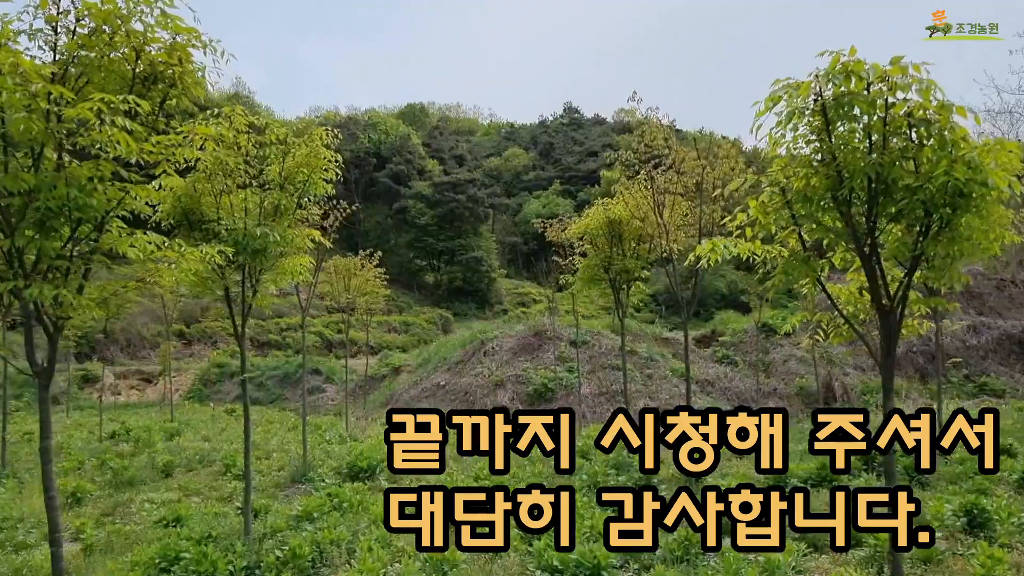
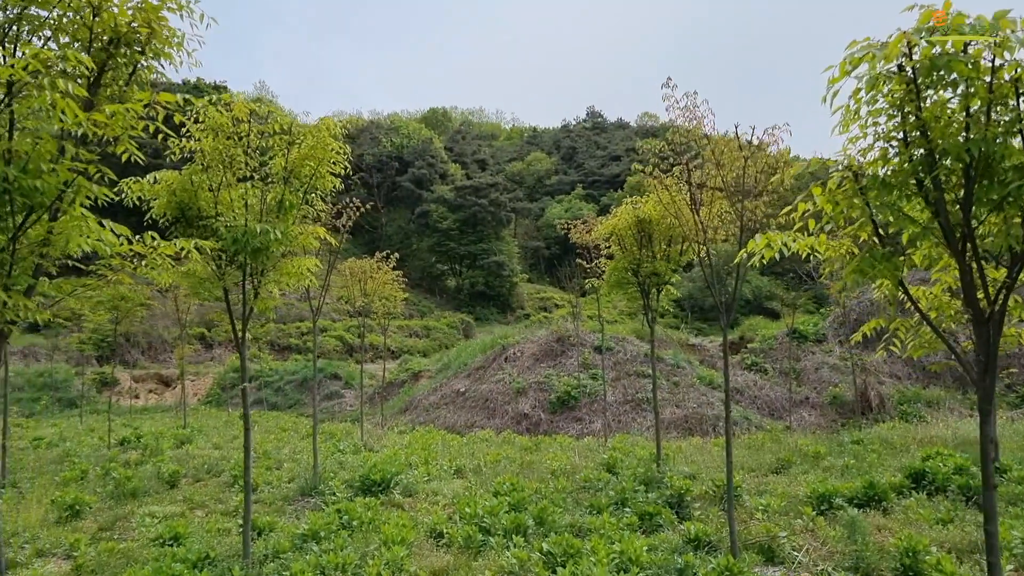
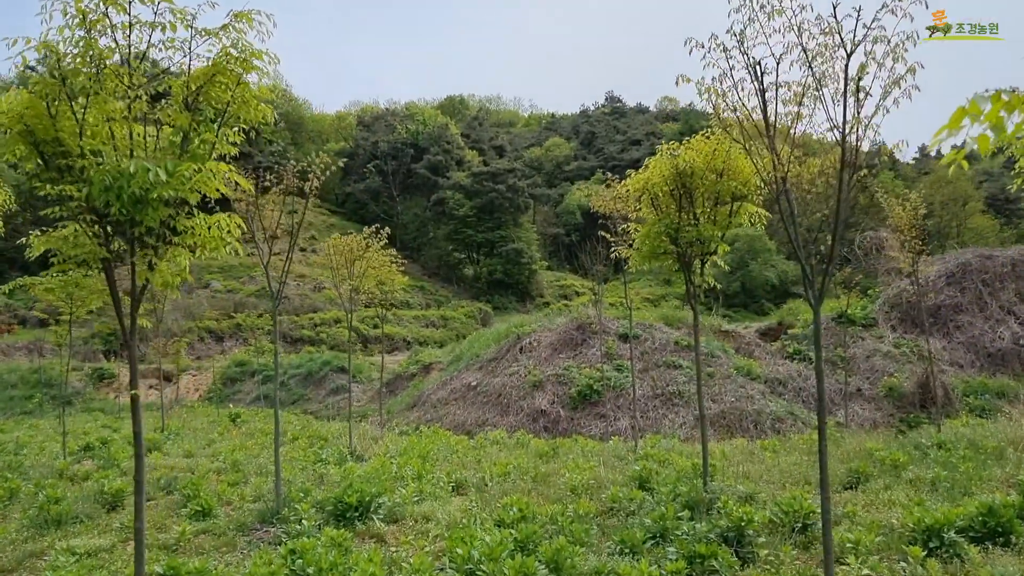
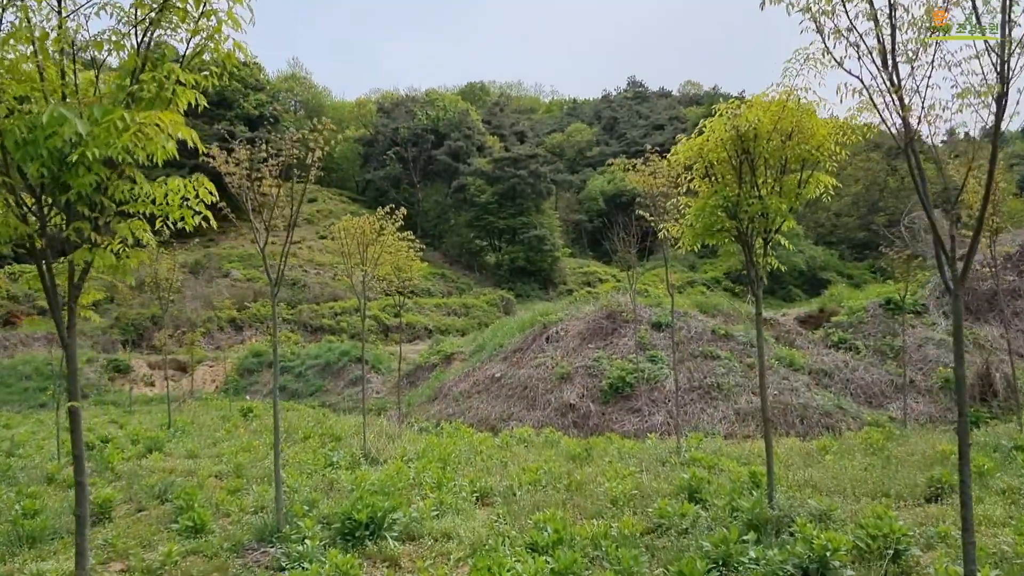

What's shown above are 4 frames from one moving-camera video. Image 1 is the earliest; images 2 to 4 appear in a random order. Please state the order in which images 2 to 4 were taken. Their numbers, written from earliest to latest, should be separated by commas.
2, 3, 4
